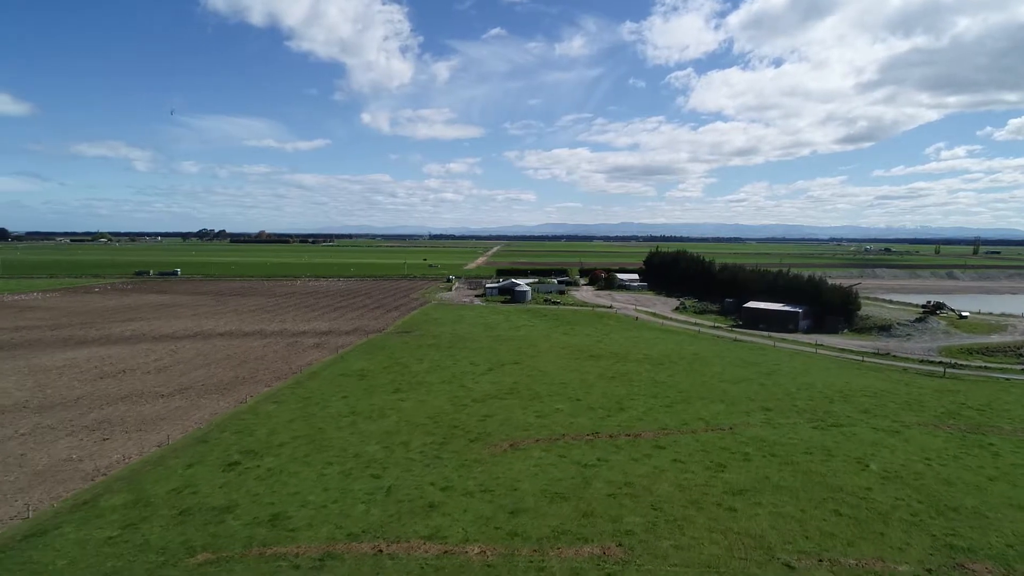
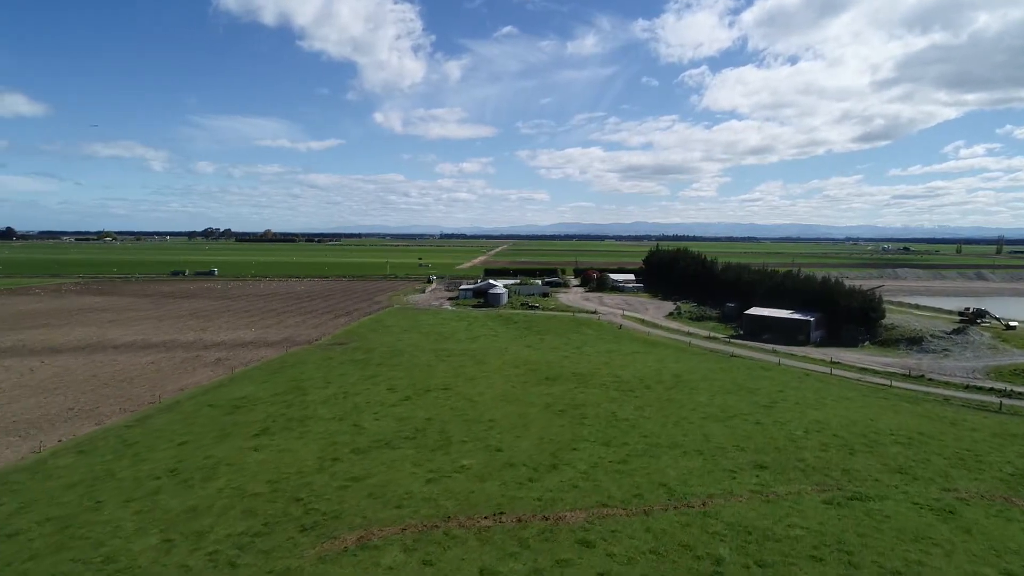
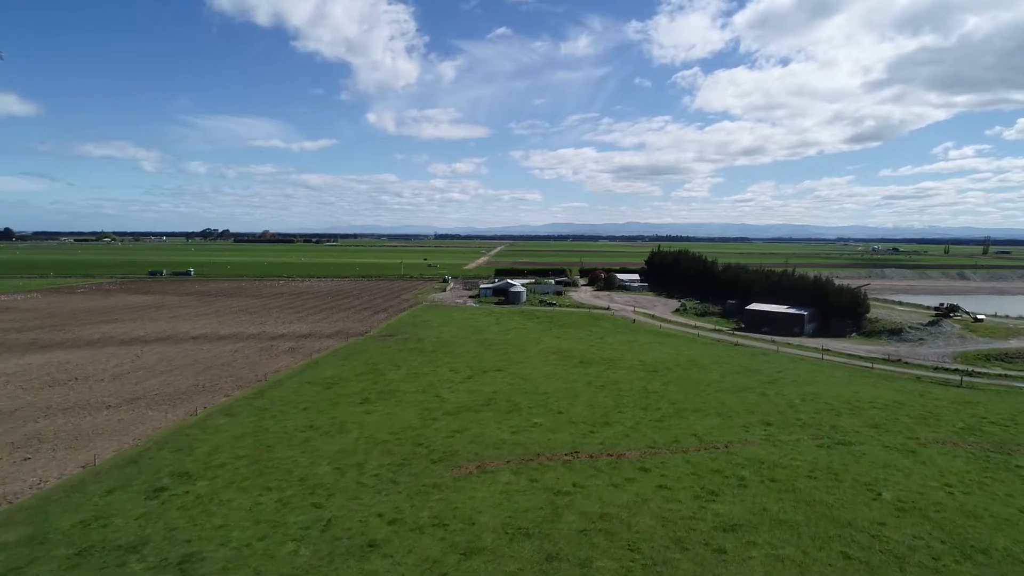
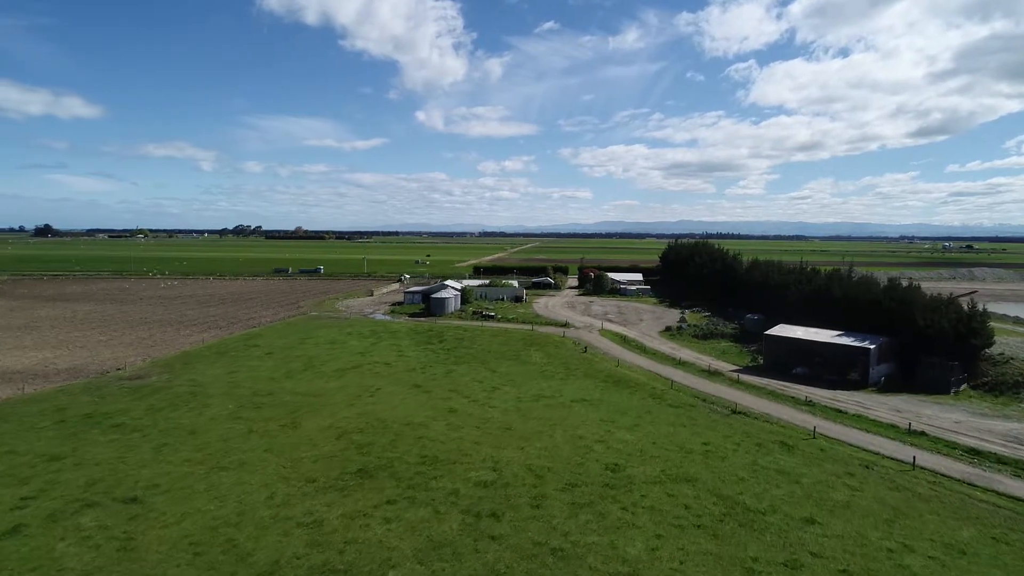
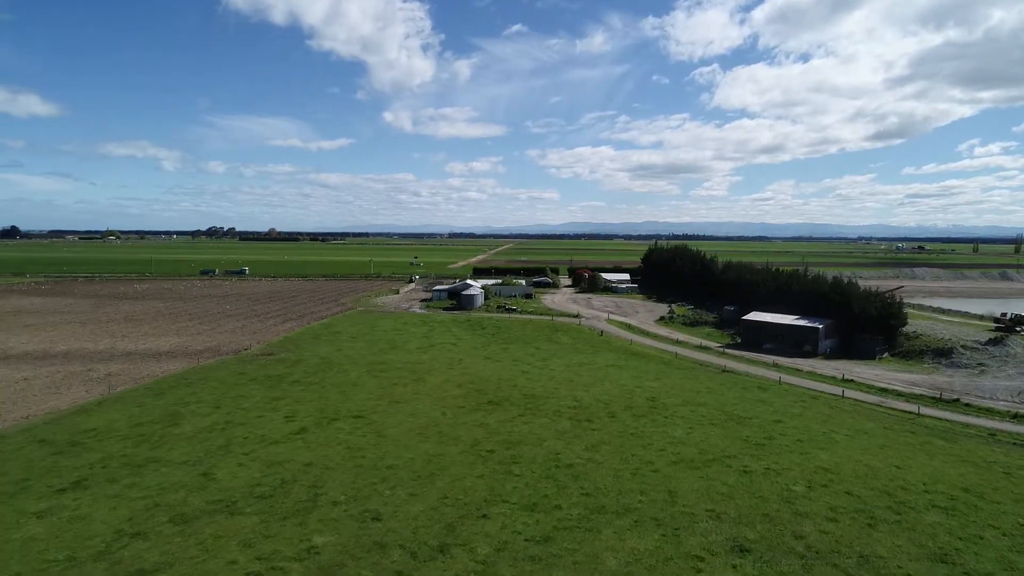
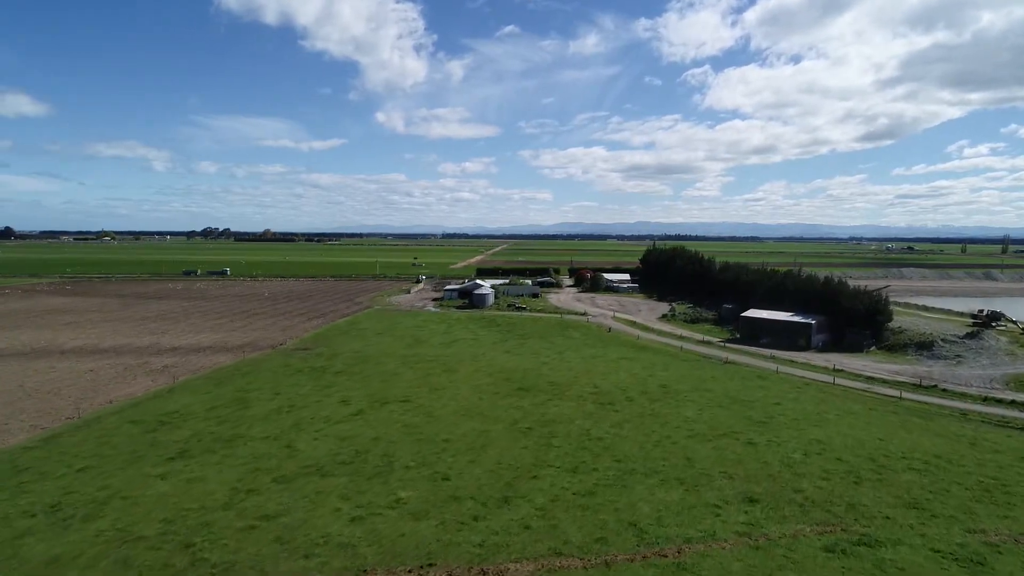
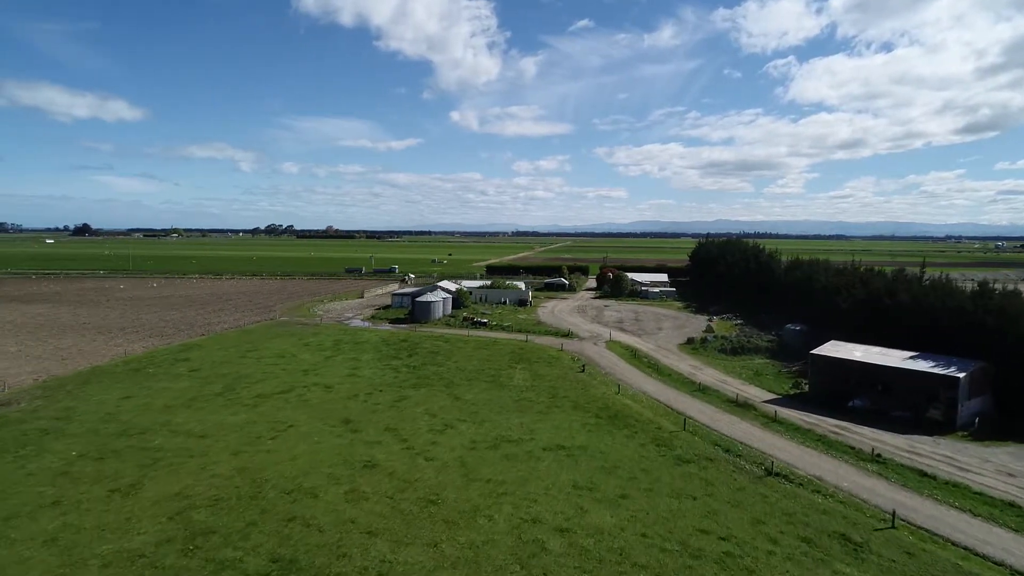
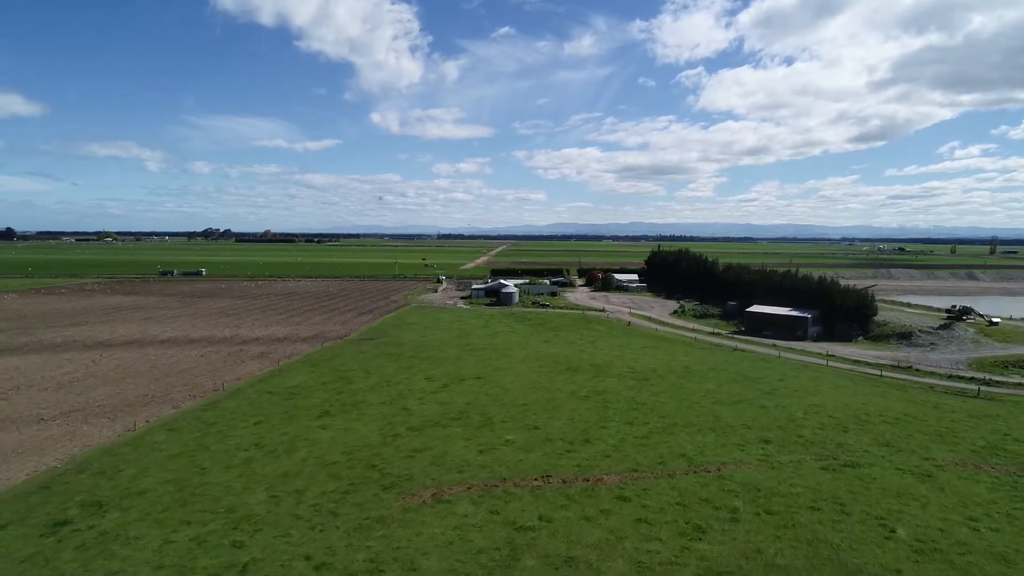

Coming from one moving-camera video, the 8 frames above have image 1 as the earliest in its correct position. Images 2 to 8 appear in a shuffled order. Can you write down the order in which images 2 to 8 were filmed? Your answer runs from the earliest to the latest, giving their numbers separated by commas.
3, 8, 2, 6, 5, 4, 7
